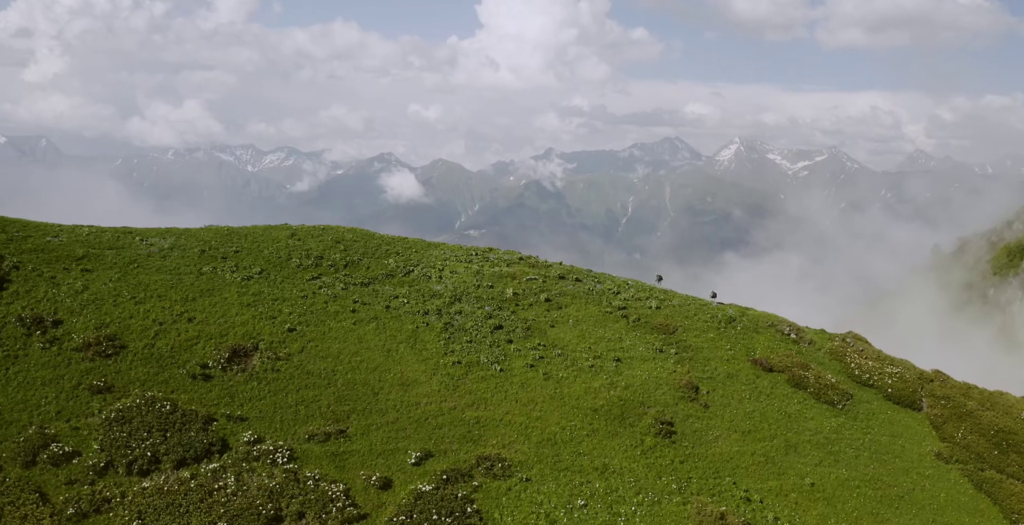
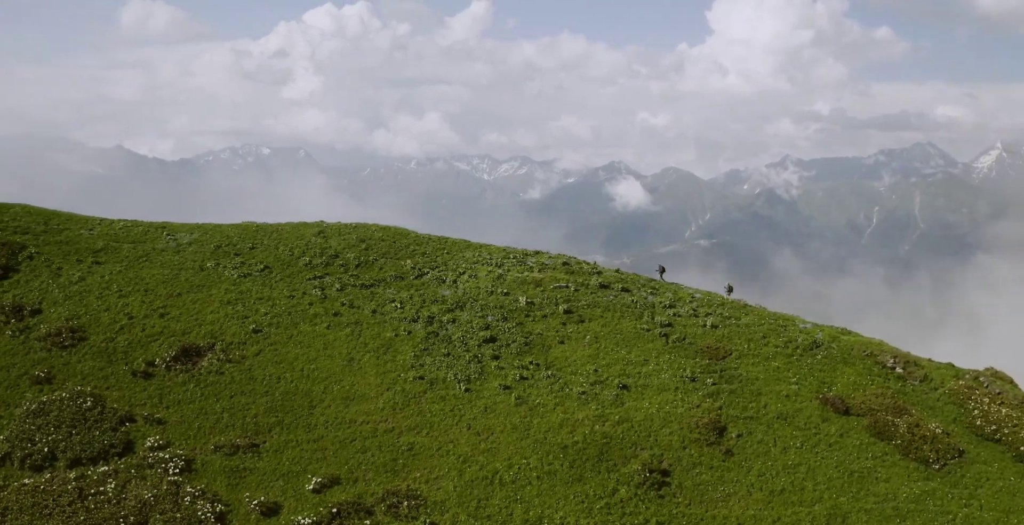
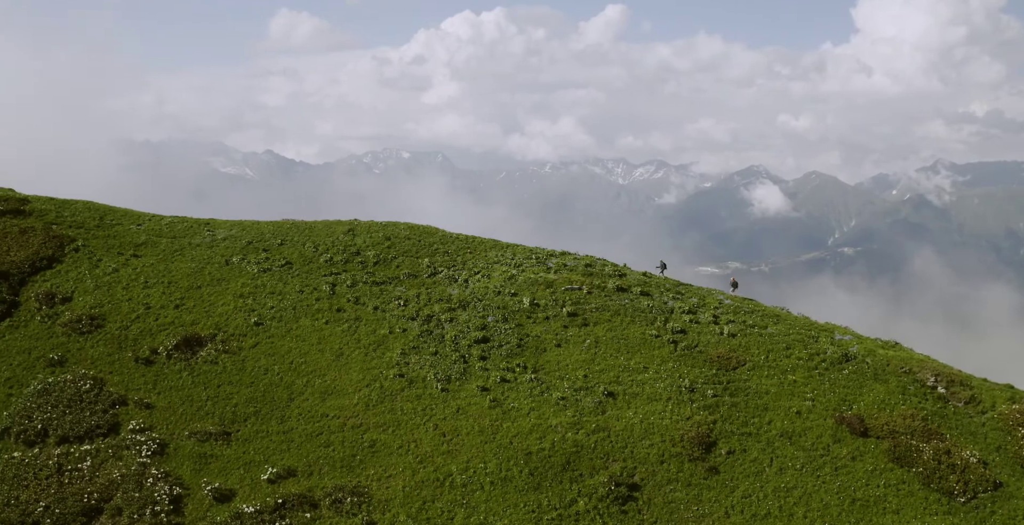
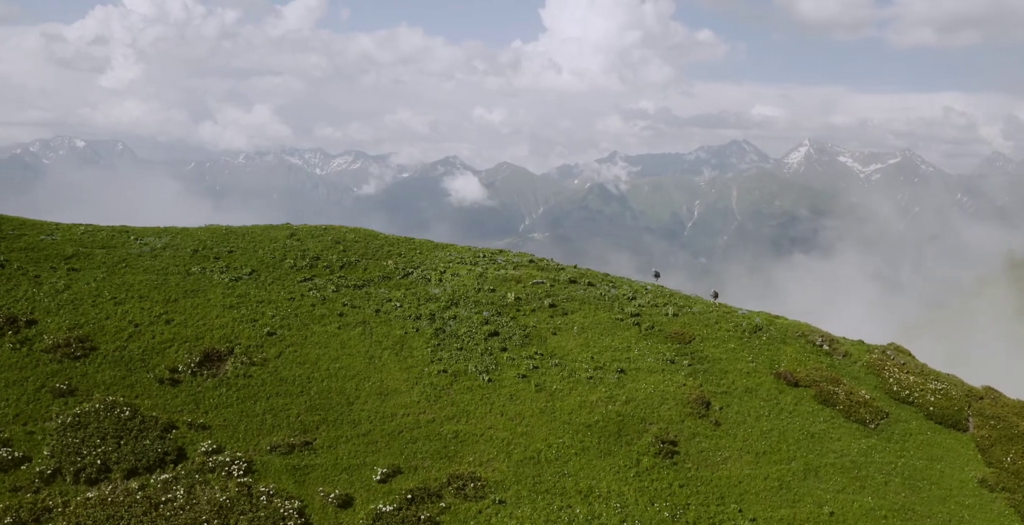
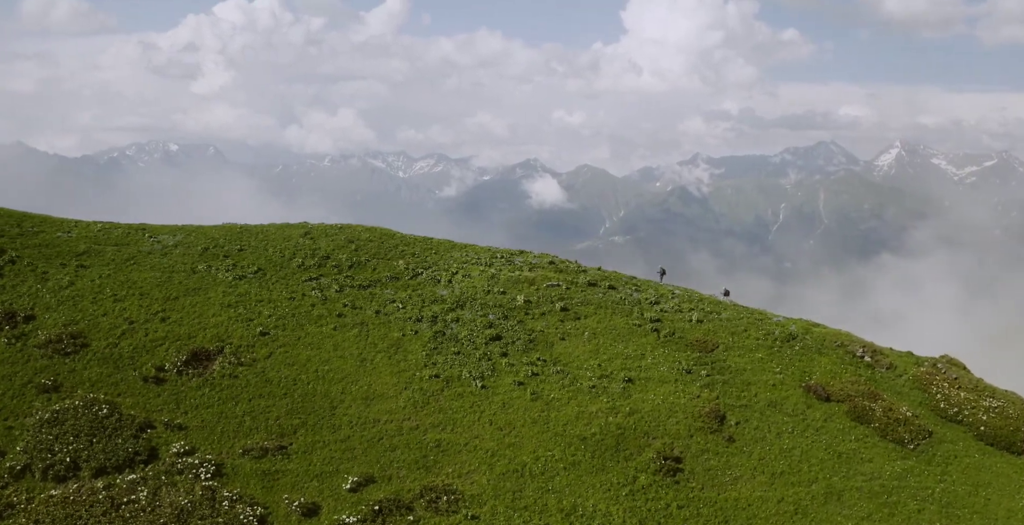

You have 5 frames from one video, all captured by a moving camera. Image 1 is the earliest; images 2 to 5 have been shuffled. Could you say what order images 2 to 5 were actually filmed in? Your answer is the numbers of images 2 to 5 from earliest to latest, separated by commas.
4, 5, 2, 3
